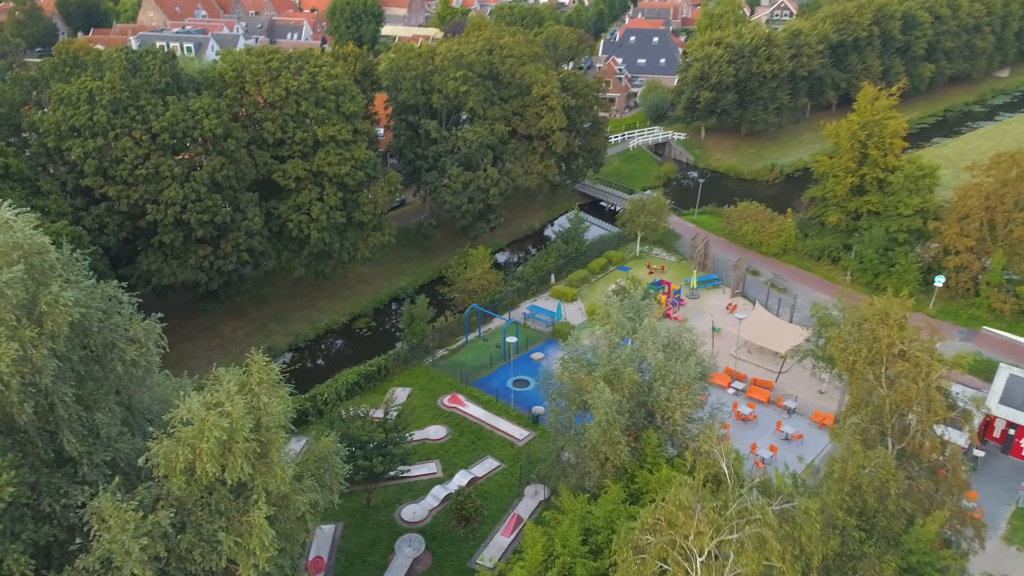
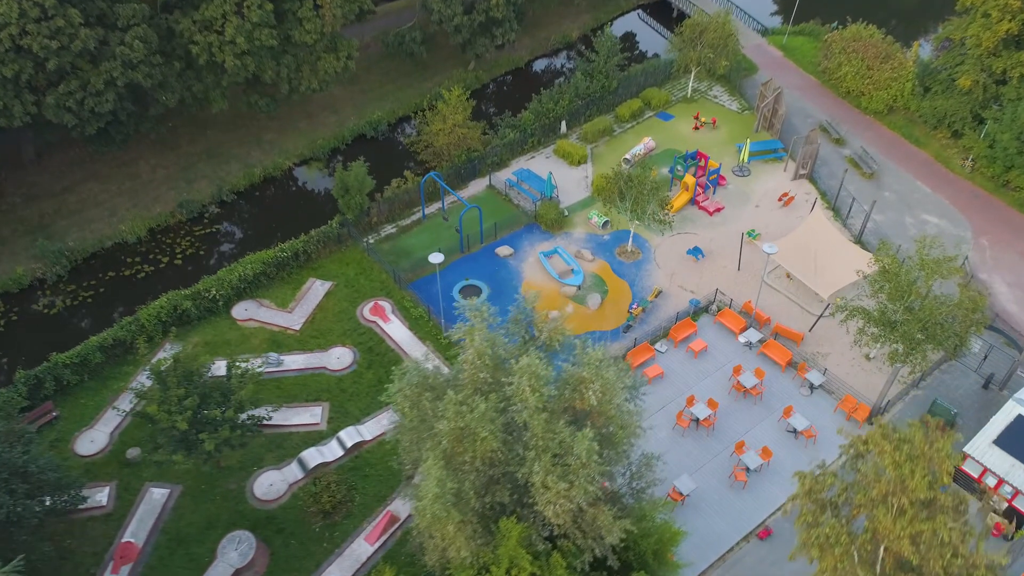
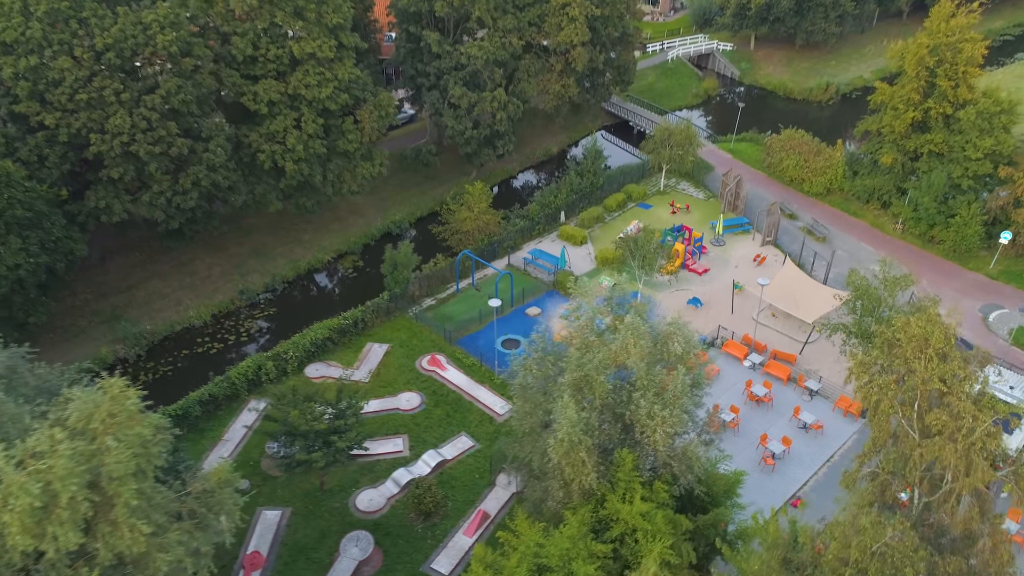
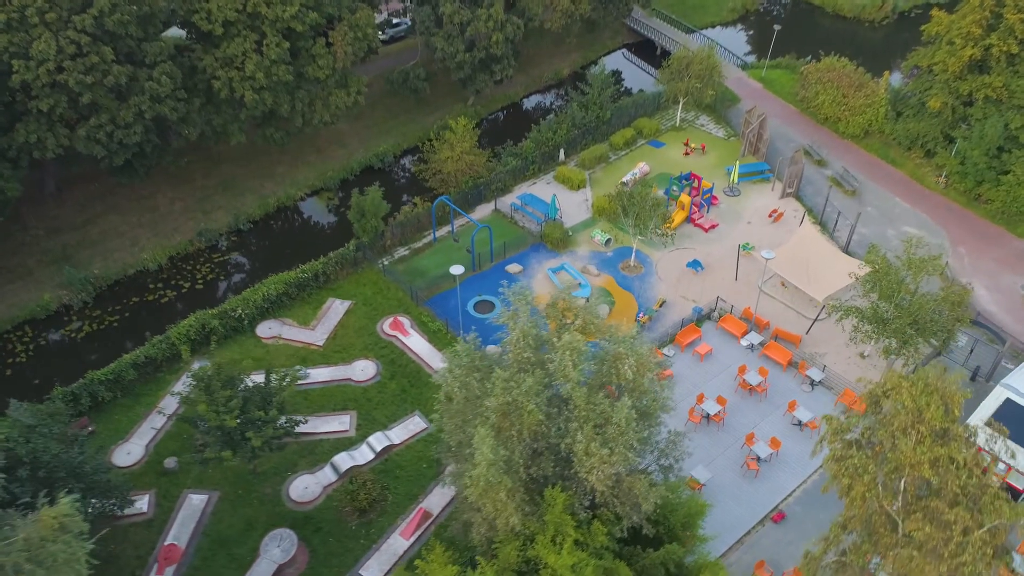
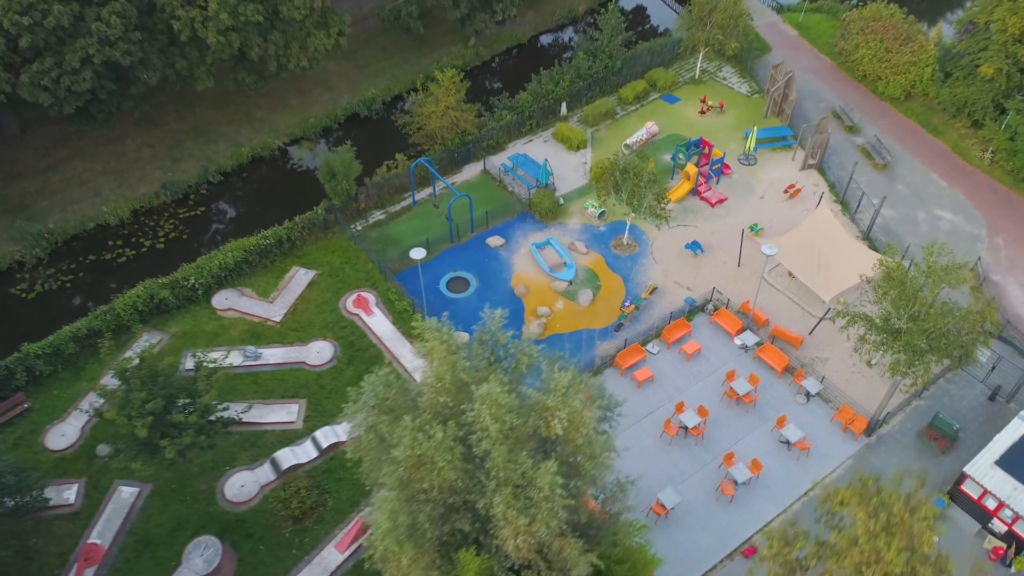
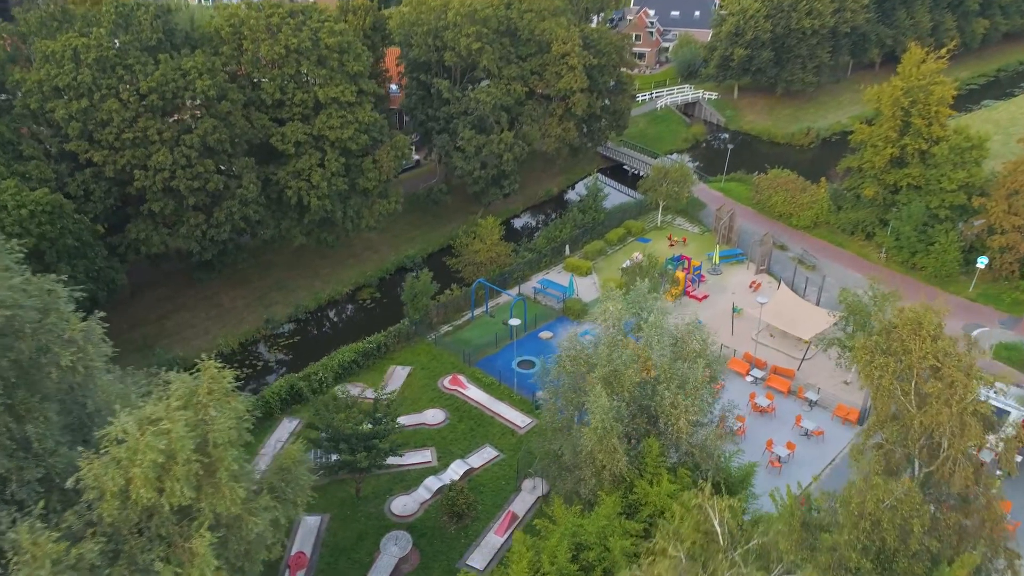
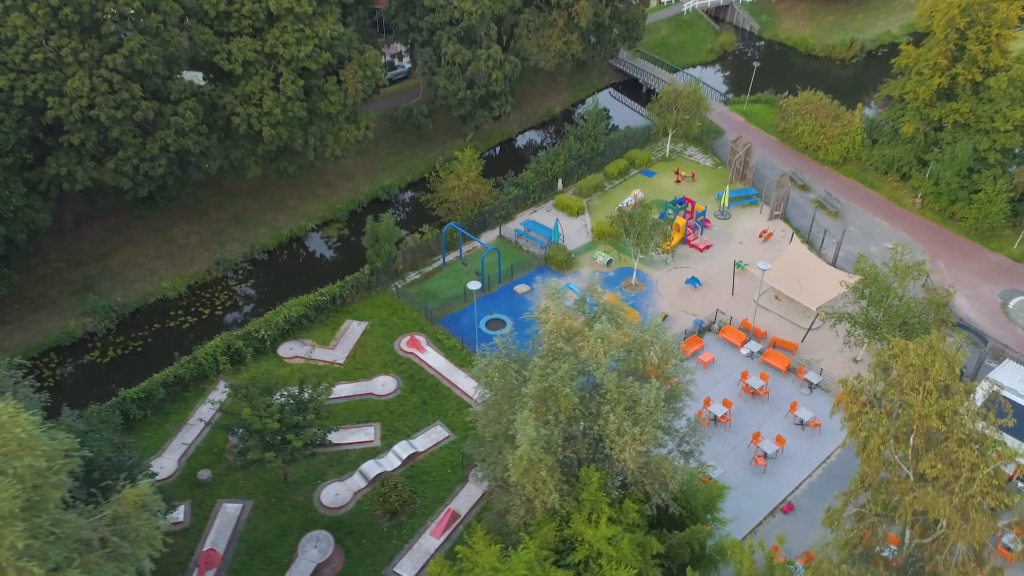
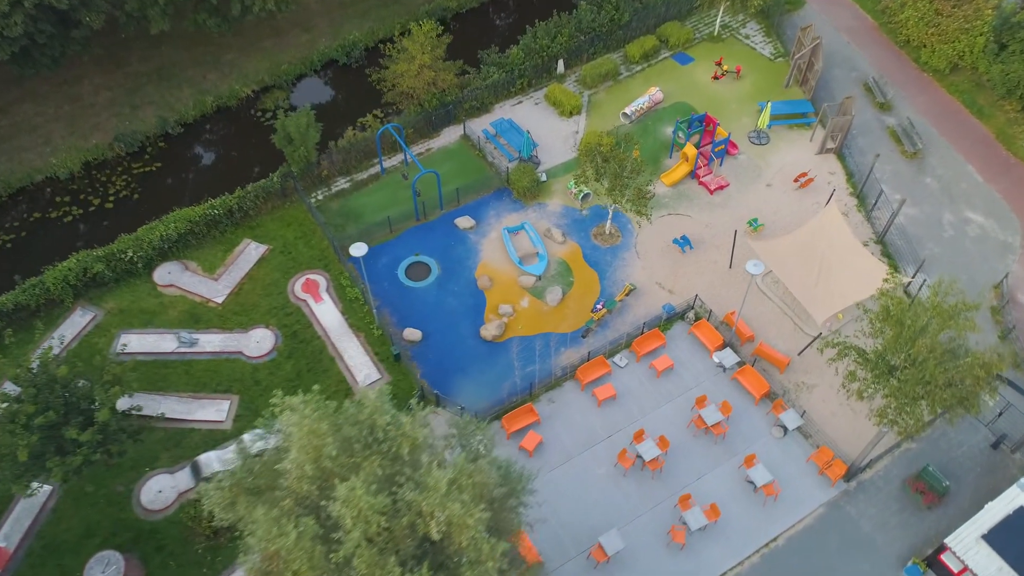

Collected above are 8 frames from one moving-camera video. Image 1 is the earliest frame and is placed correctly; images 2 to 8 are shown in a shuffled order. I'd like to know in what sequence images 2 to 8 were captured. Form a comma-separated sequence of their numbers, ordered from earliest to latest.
6, 3, 7, 4, 2, 5, 8
